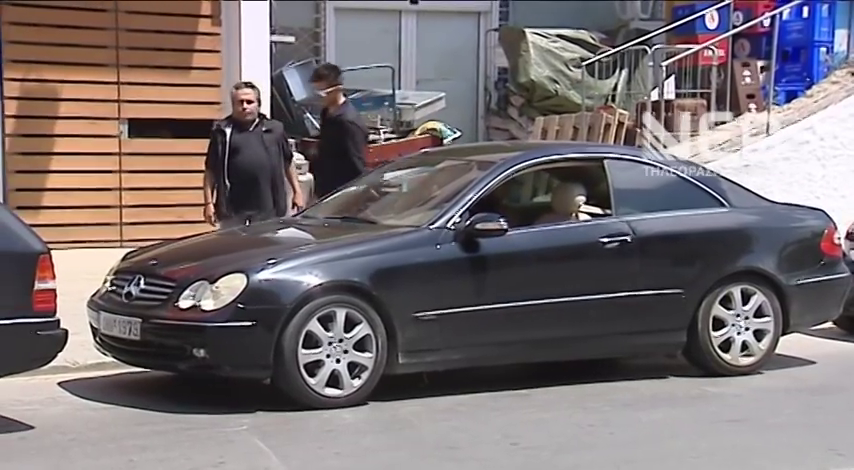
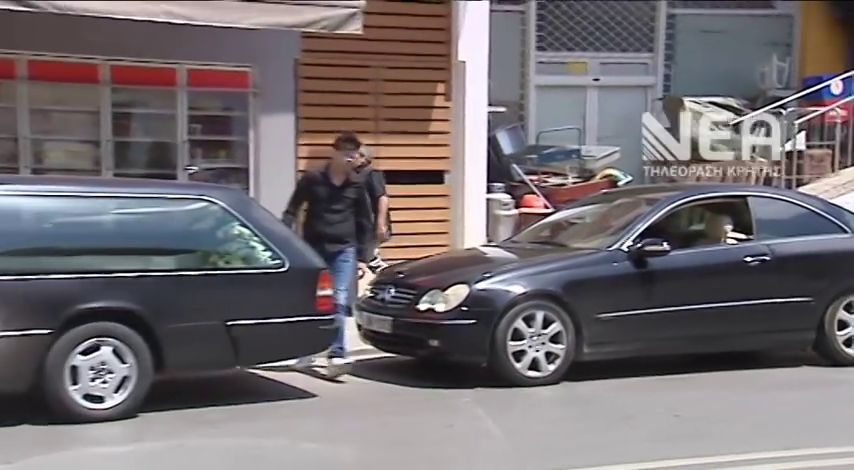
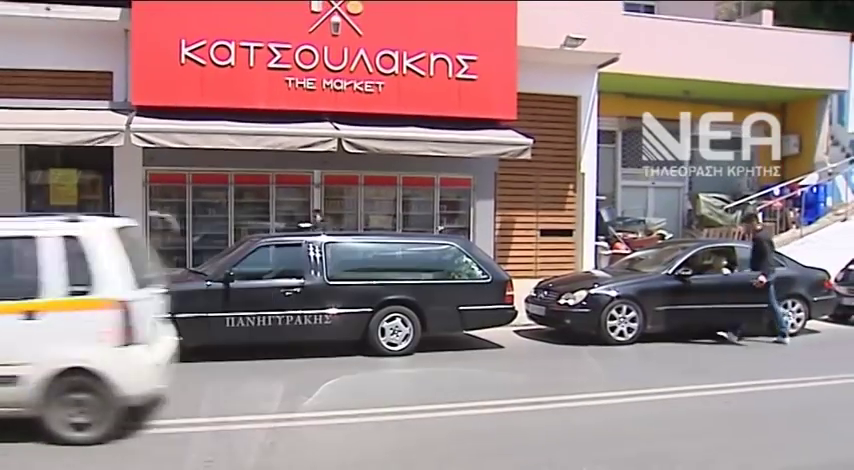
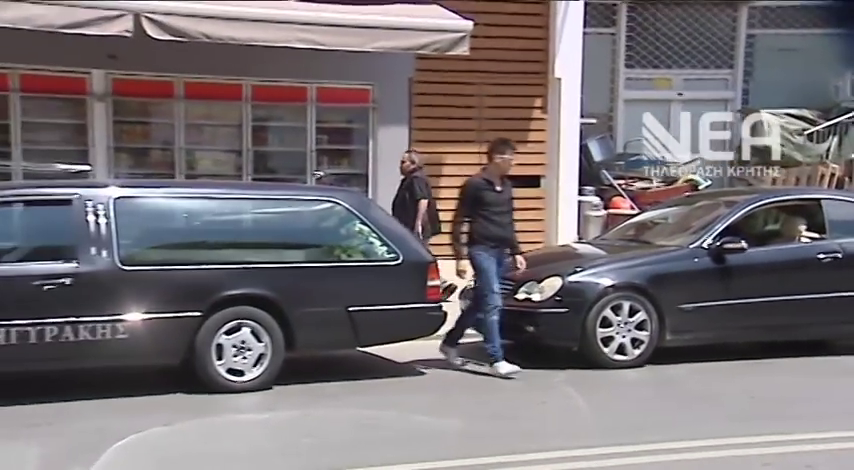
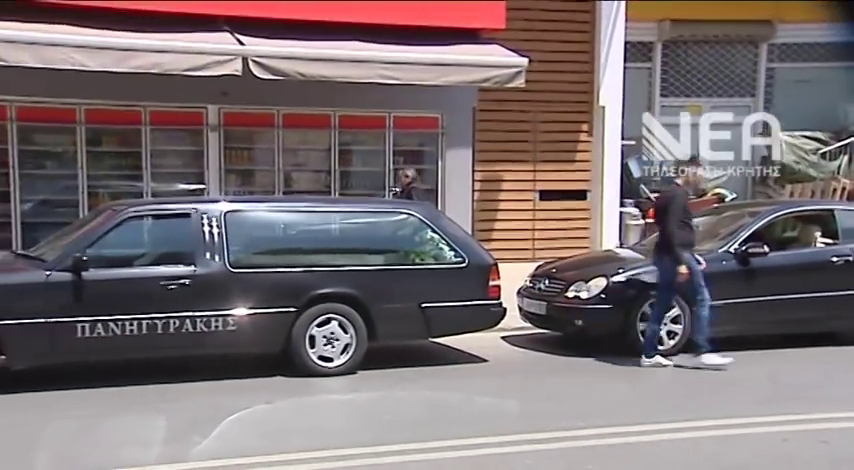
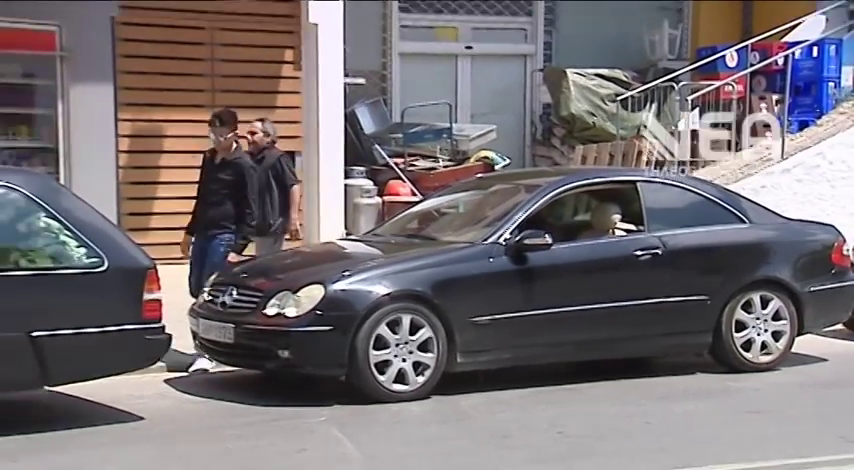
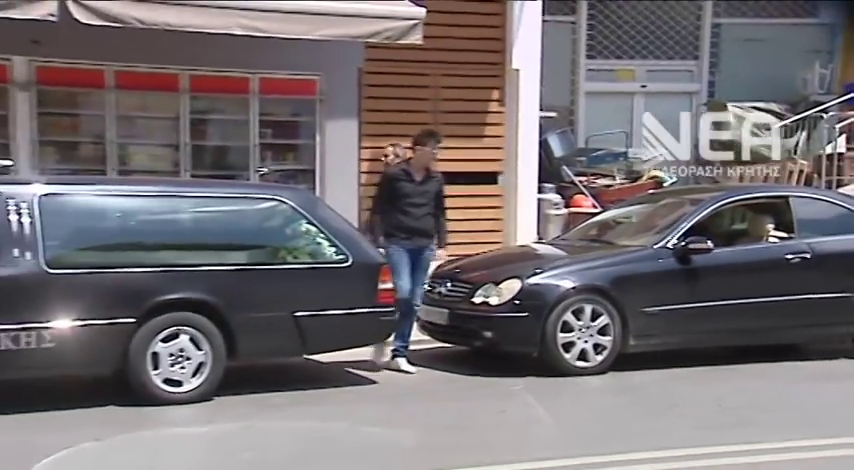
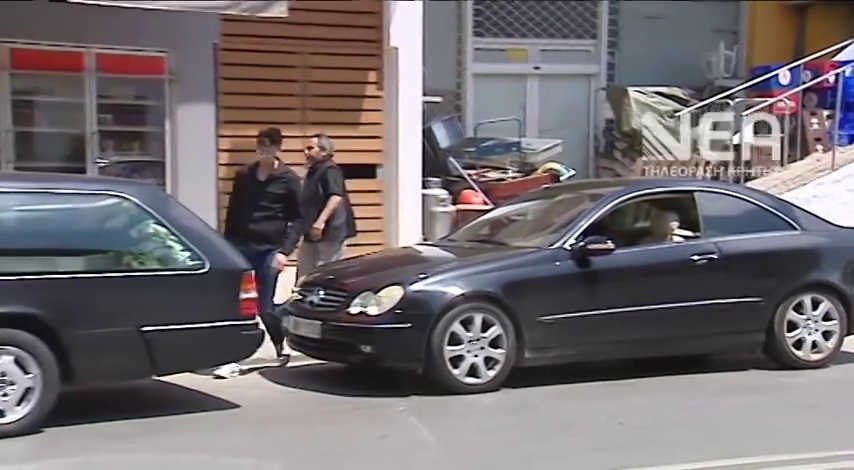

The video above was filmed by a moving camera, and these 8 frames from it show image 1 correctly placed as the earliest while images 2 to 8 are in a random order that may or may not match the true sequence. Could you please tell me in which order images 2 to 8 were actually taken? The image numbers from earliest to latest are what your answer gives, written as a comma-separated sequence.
6, 8, 2, 7, 4, 5, 3
